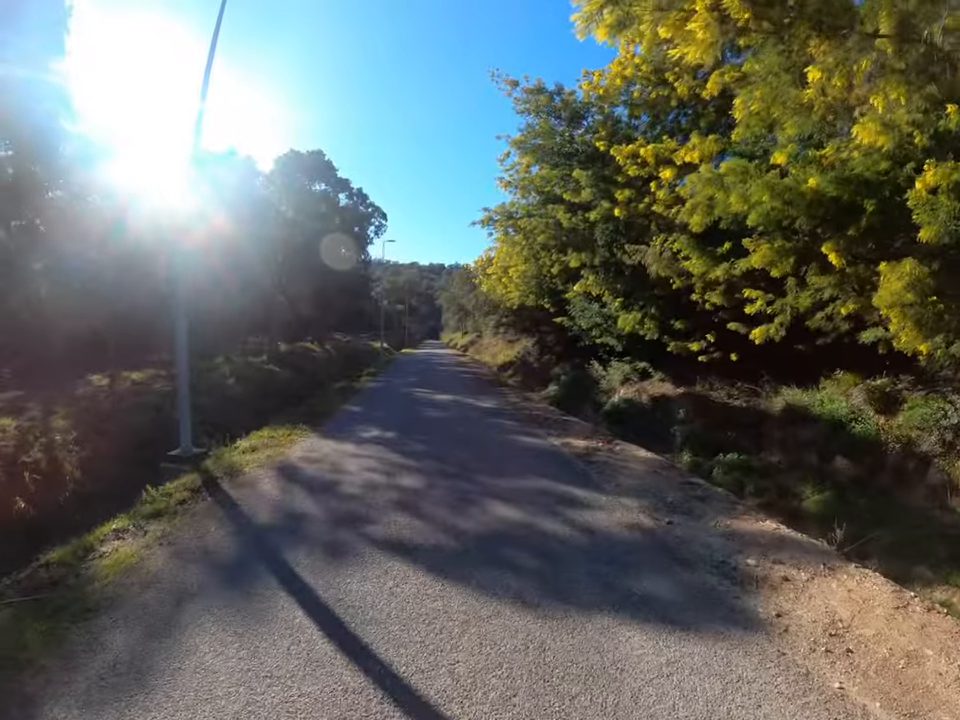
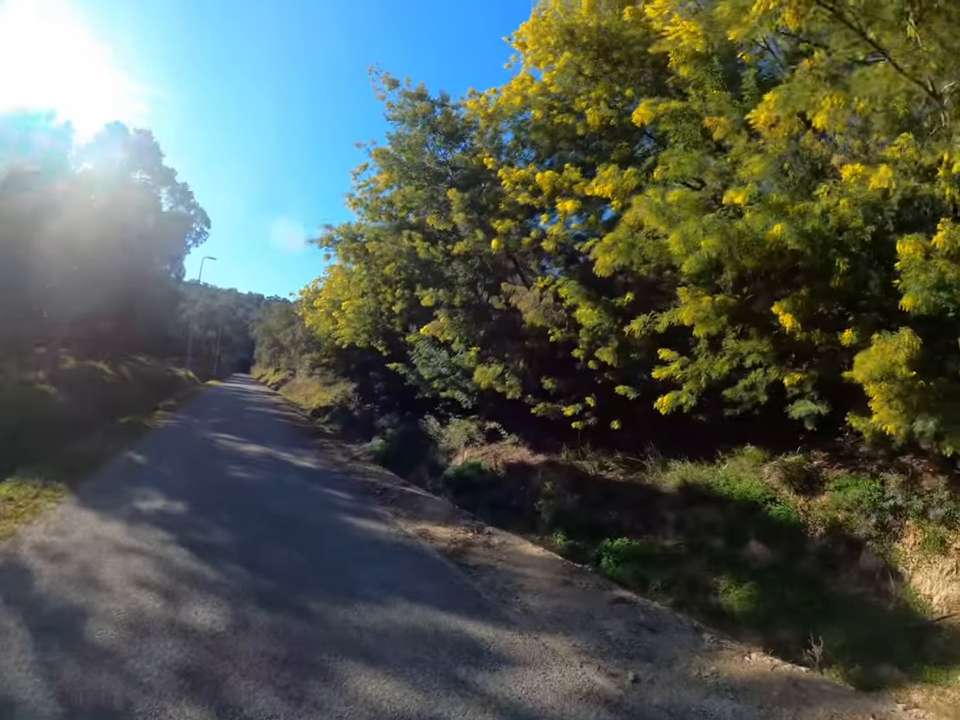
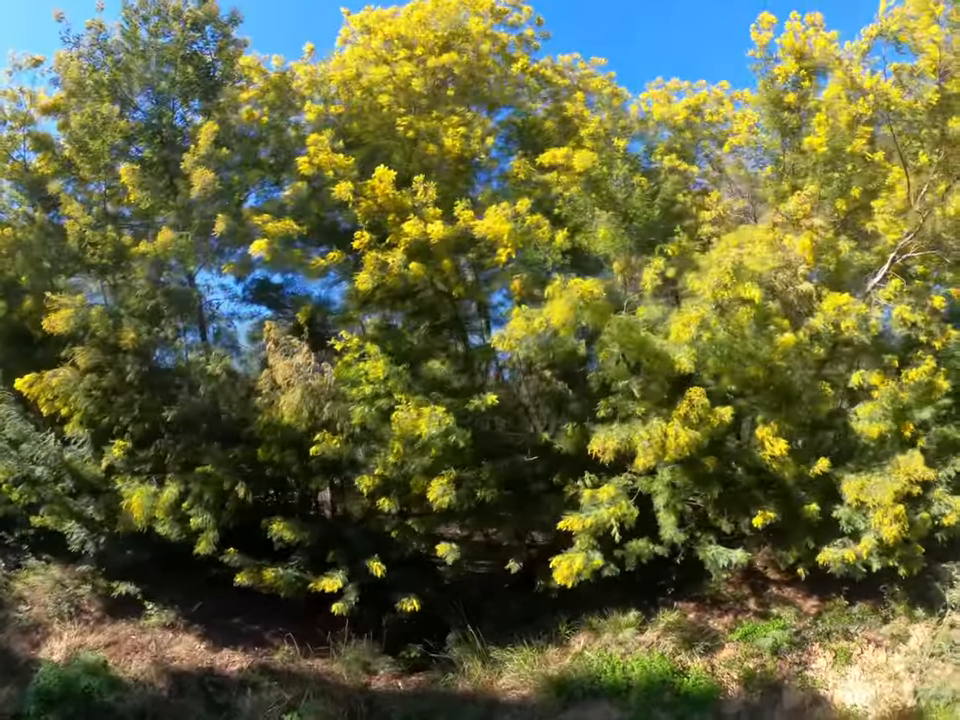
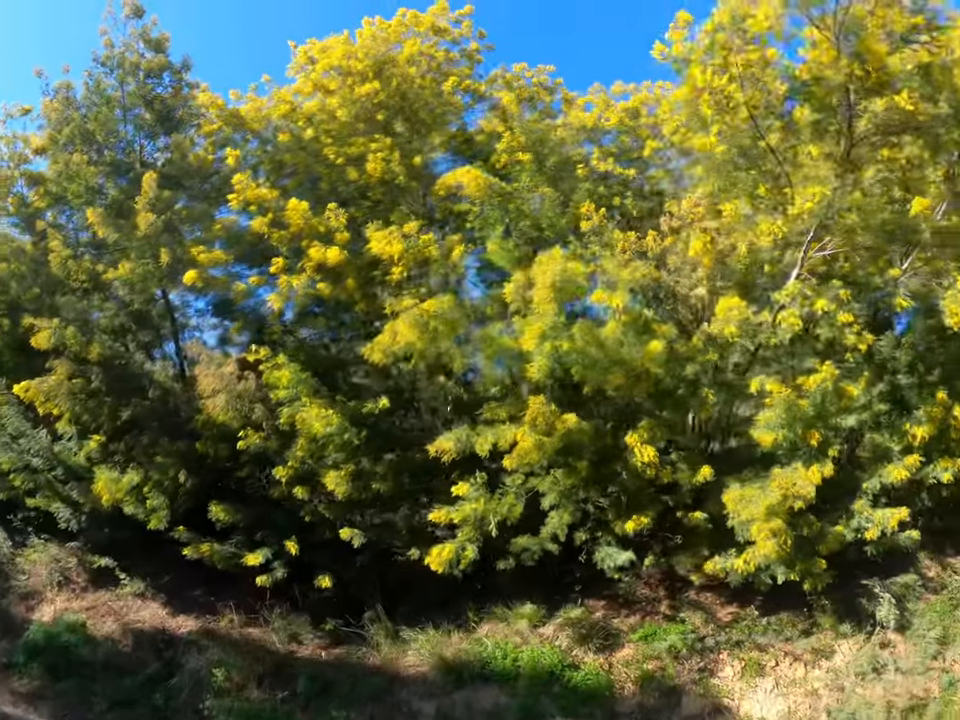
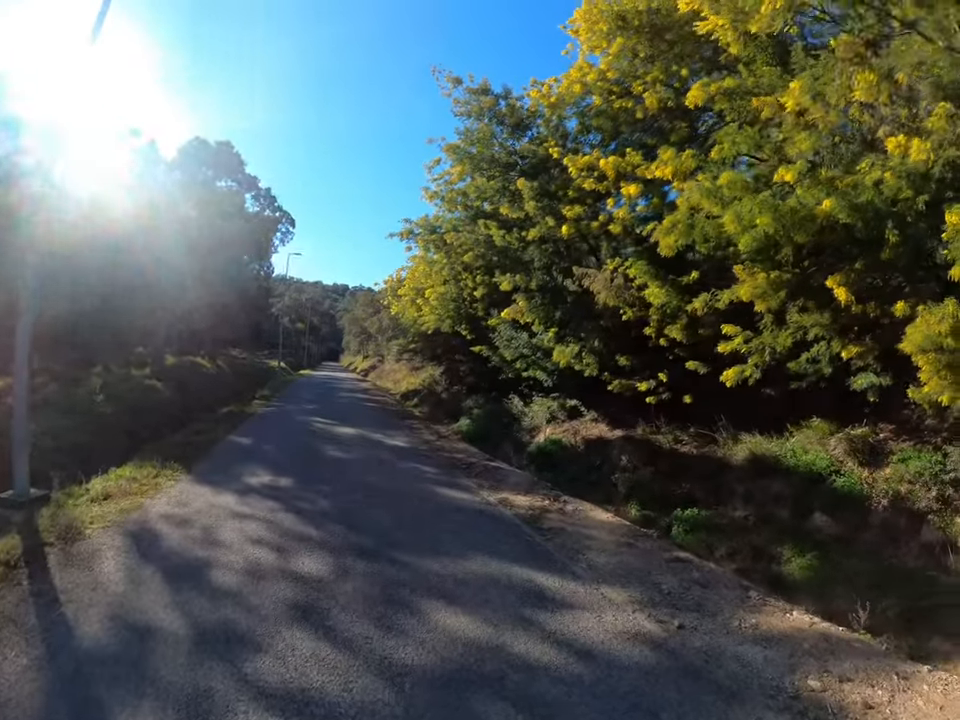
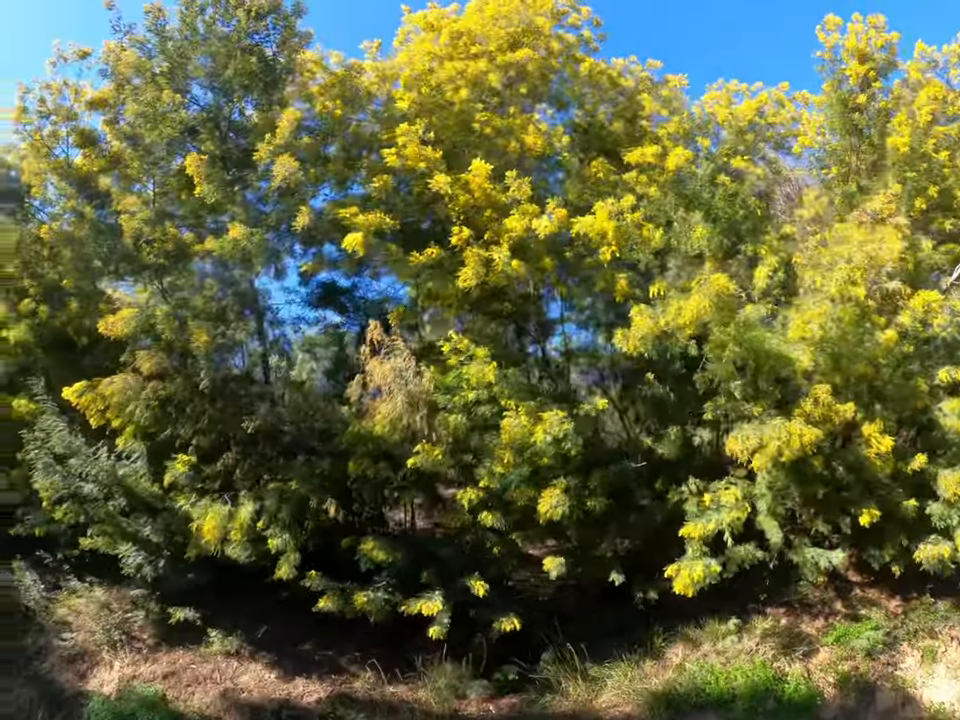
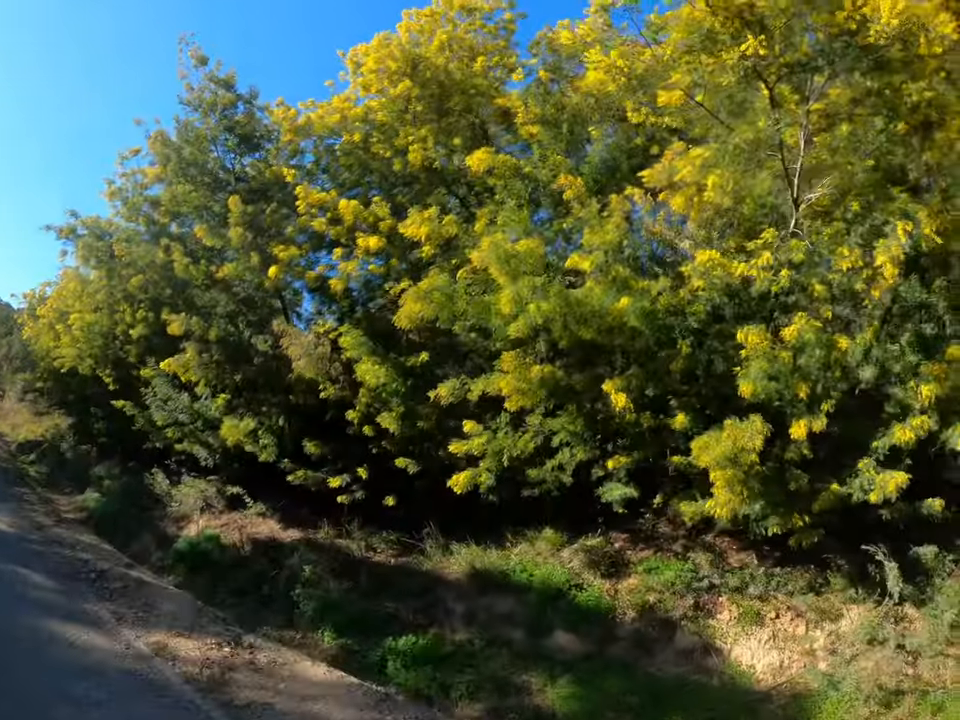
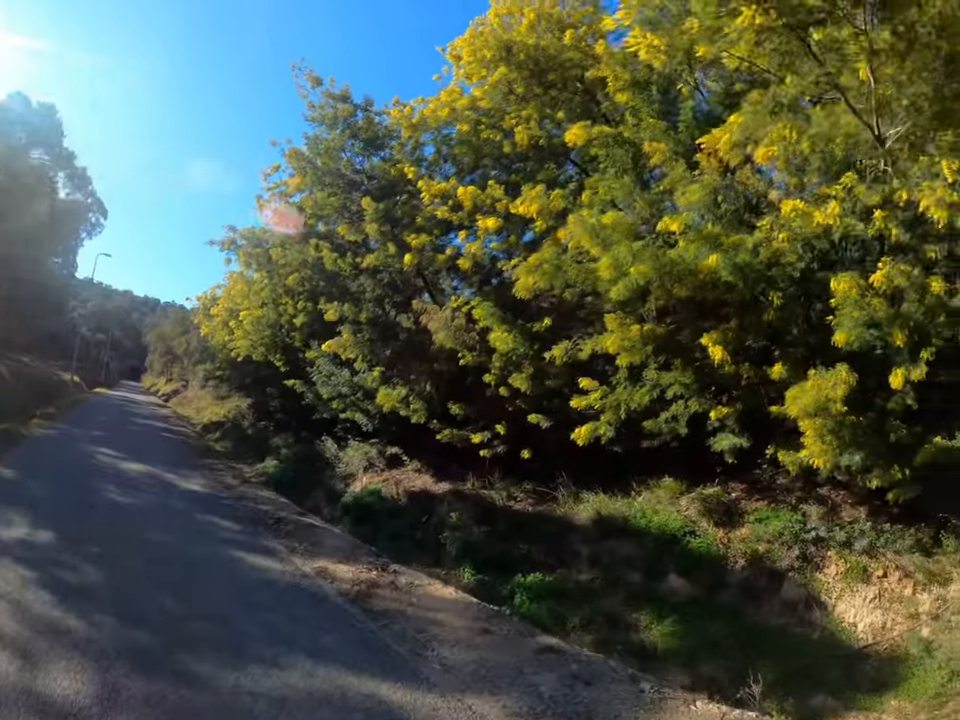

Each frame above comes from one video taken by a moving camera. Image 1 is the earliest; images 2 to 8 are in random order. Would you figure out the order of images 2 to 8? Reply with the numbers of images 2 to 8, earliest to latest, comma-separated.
5, 2, 8, 7, 4, 3, 6
